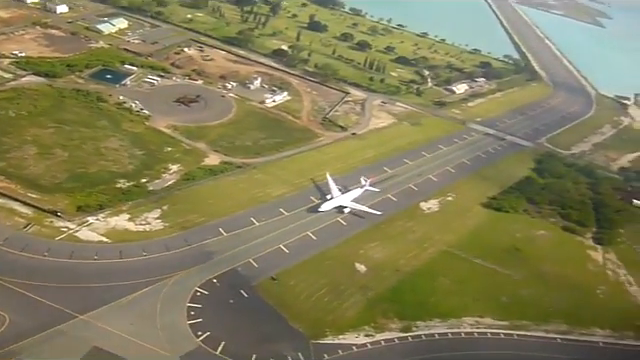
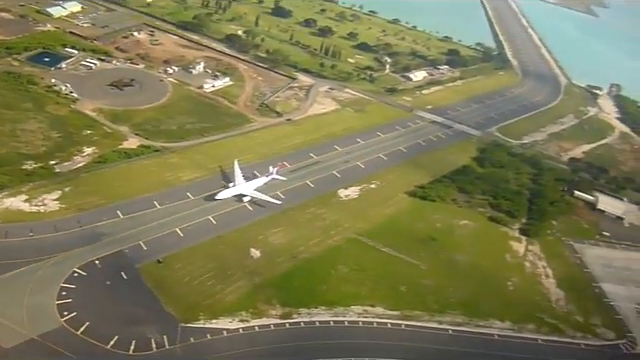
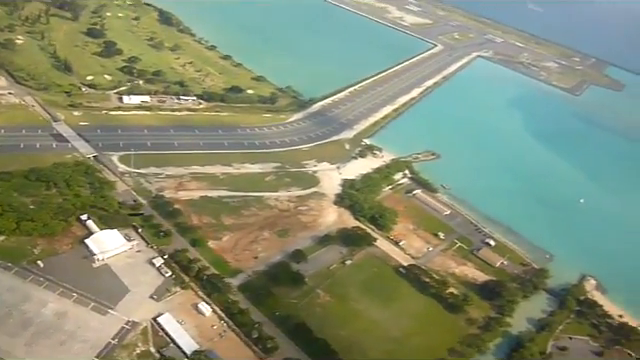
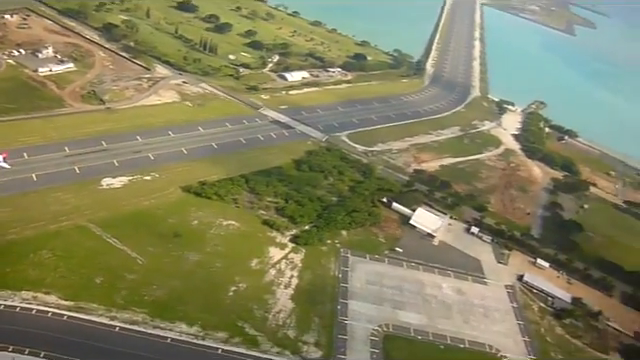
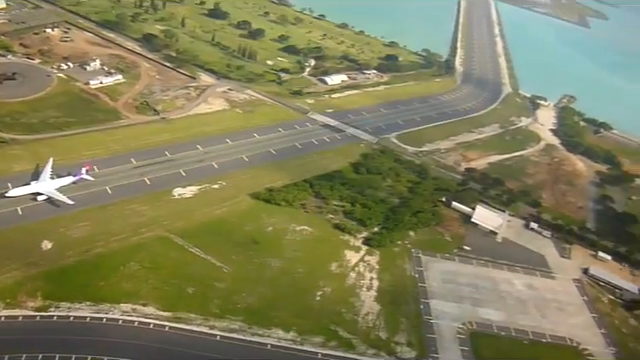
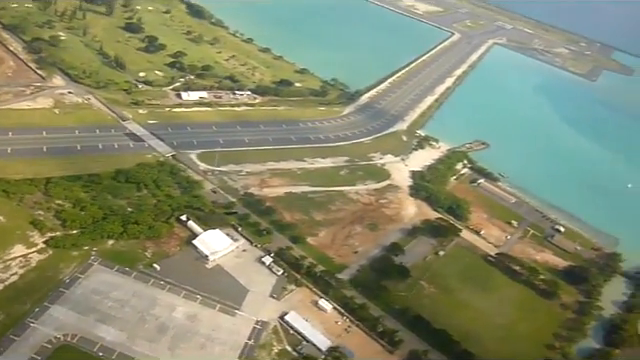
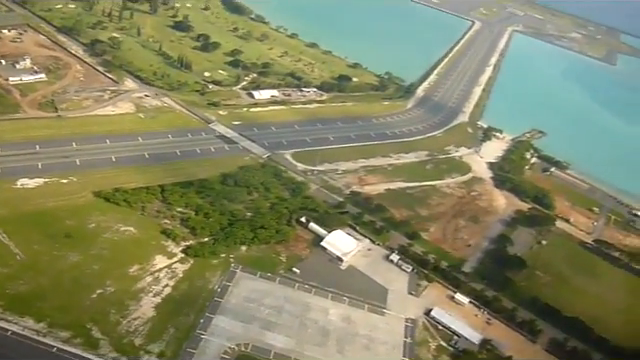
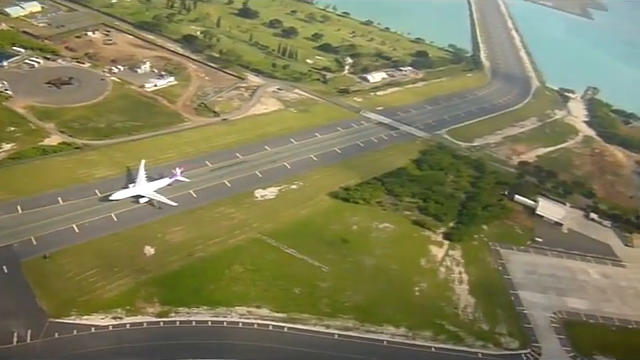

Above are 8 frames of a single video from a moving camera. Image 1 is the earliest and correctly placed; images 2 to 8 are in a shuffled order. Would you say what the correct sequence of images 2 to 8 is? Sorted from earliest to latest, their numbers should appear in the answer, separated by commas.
2, 8, 5, 4, 7, 6, 3
